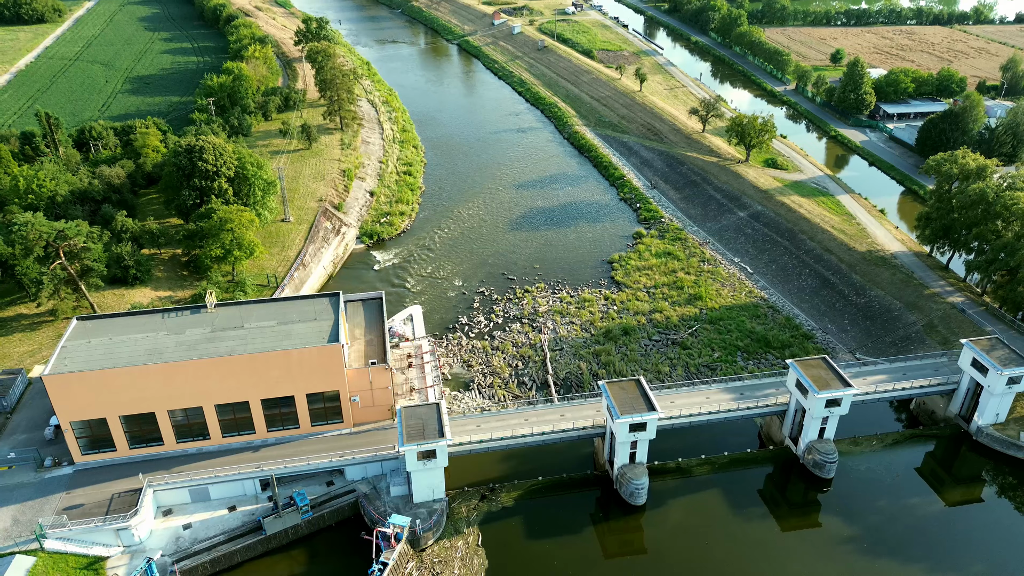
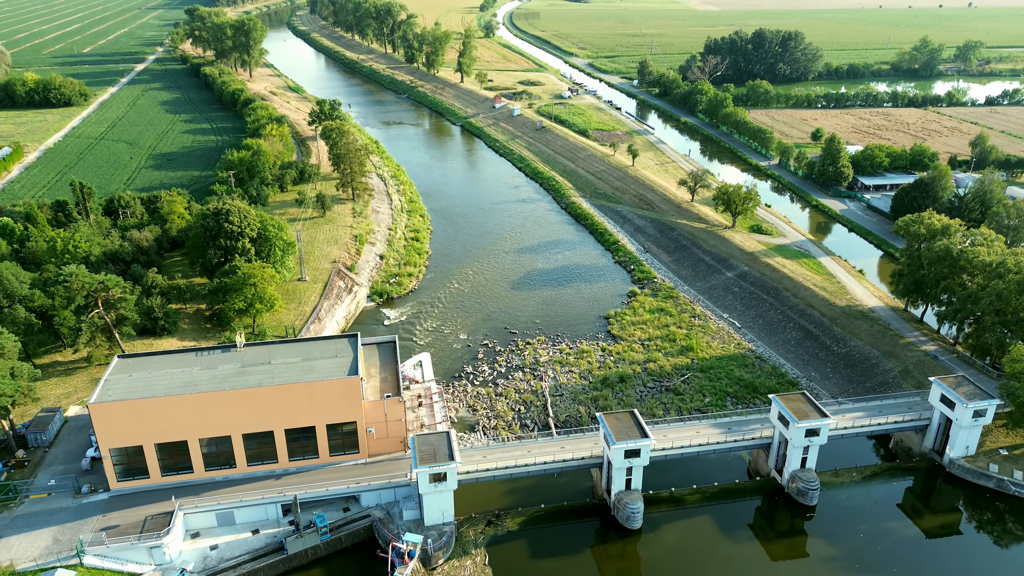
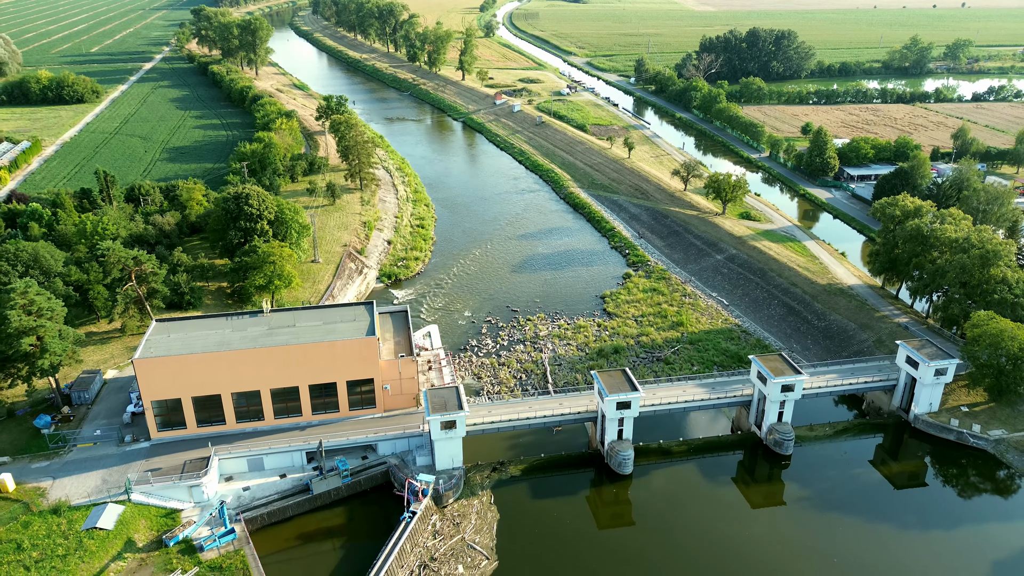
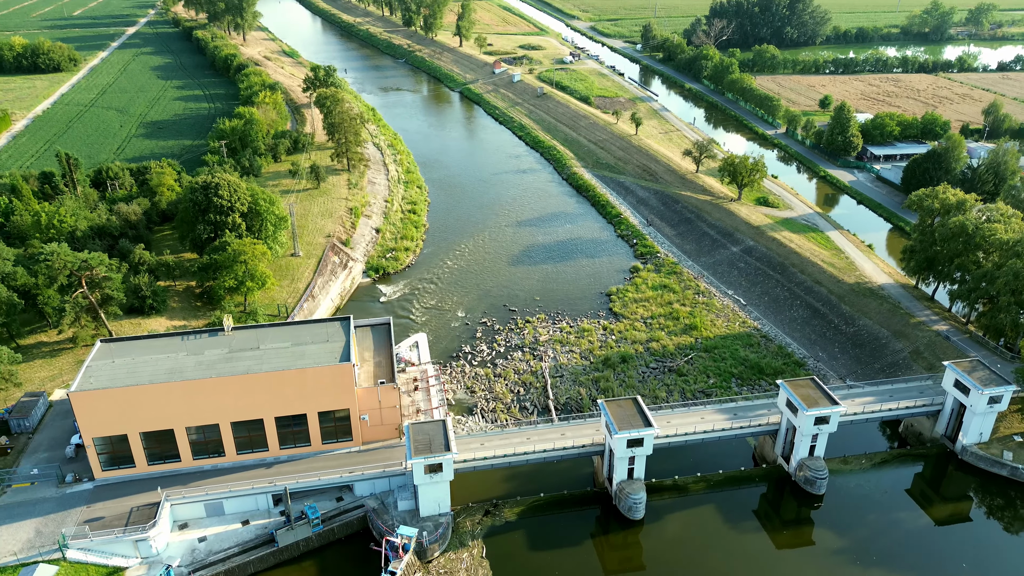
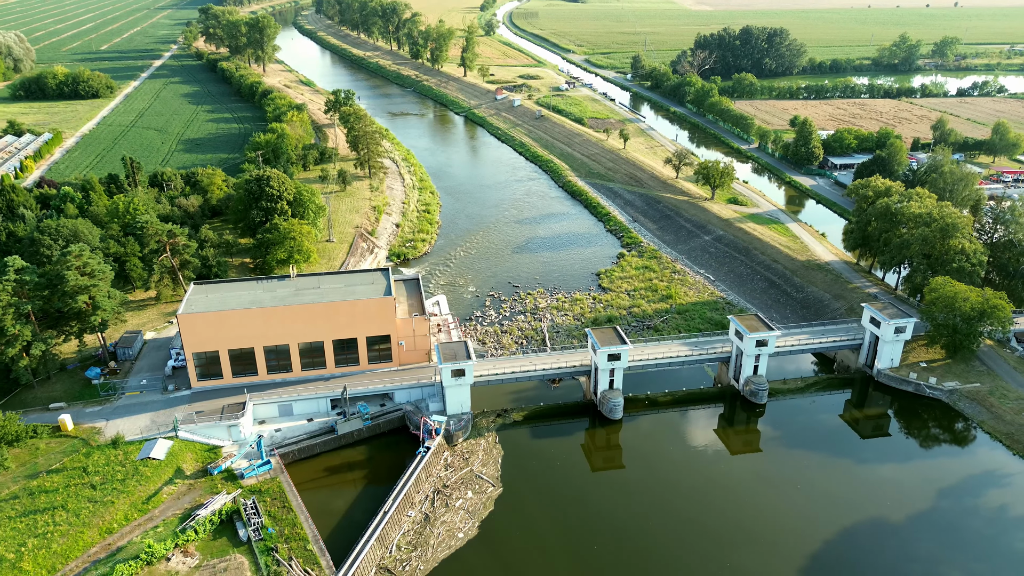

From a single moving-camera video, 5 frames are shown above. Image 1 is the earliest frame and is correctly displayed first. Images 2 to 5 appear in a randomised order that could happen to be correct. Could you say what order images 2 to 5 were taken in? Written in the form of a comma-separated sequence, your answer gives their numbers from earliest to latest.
4, 2, 3, 5
